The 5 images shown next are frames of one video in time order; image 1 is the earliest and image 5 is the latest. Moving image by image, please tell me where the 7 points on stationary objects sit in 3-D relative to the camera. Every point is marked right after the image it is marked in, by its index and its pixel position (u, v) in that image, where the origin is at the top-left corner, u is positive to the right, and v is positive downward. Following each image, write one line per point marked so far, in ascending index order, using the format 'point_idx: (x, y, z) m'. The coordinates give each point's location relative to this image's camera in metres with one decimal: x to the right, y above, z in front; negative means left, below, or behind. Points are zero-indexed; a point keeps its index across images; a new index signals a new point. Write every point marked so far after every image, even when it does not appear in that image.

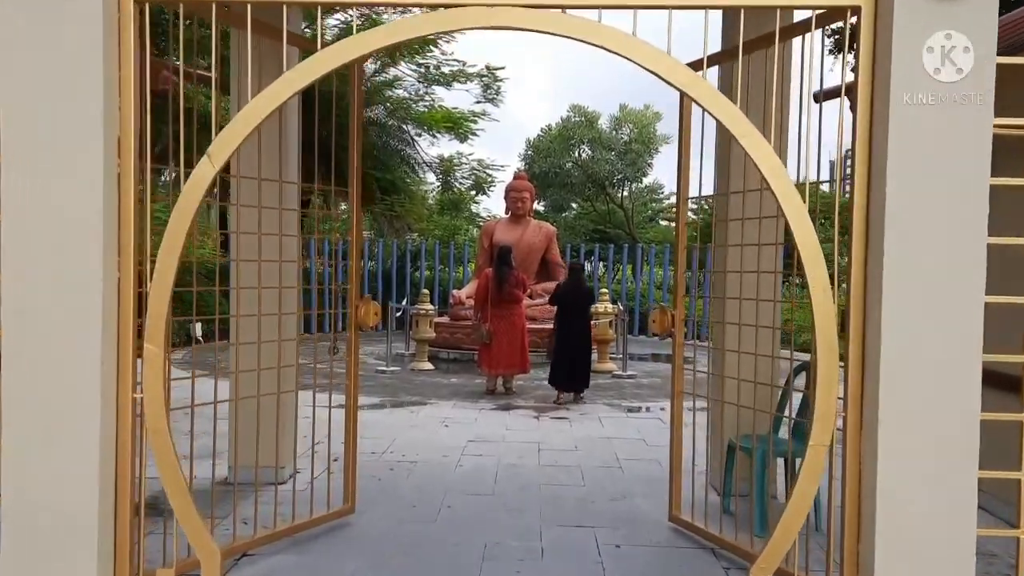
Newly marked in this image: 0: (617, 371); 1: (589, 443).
0: (+1.0, -0.8, +9.5) m
1: (+0.5, -0.9, +5.7) m
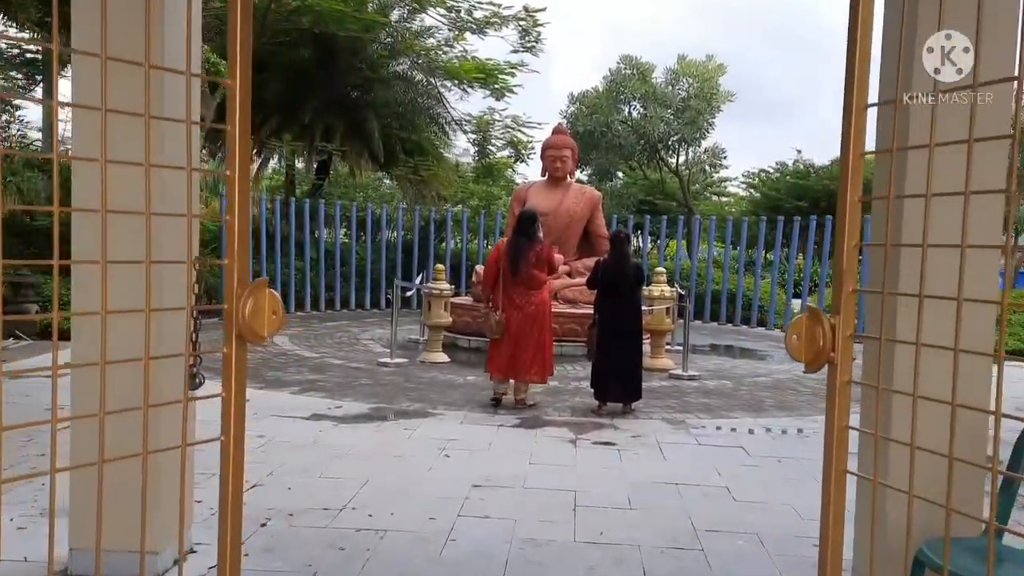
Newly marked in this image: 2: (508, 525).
0: (+1.3, -0.7, +7.6) m
1: (+0.5, -0.8, +3.9) m
2: (0.0, -0.8, +3.4) m
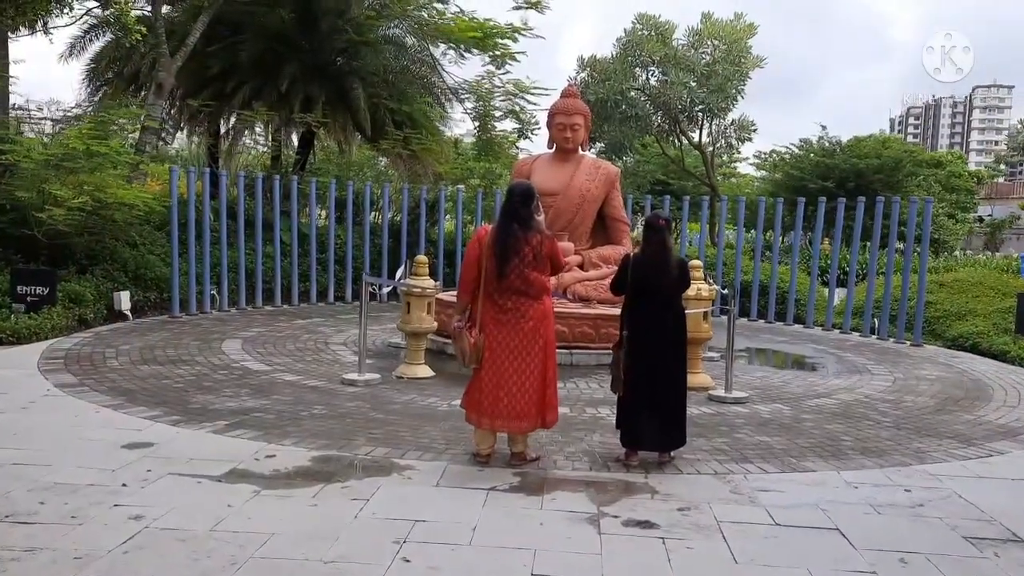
0: (+1.3, -0.6, +6.1) m
1: (+0.5, -0.9, +2.3) m
2: (0.0, -0.9, +1.9) m
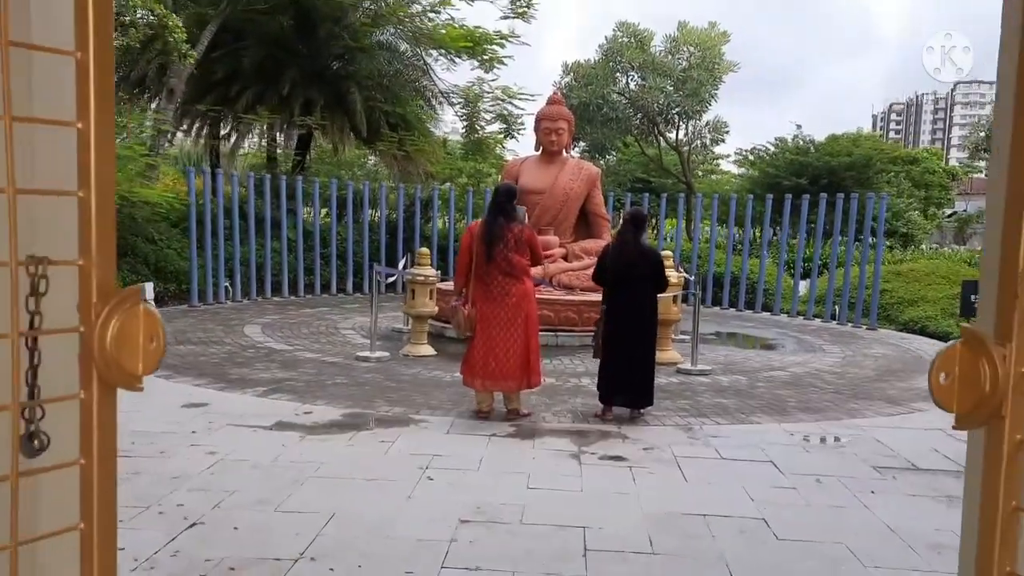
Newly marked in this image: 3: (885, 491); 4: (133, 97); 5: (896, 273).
0: (+1.2, -0.5, +6.9) m
1: (+0.5, -0.8, +3.2) m
2: (0.0, -0.8, +2.8) m
3: (+1.5, -0.8, +3.9) m
4: (-5.0, +2.5, +13.0) m
5: (+4.7, +0.2, +12.0) m
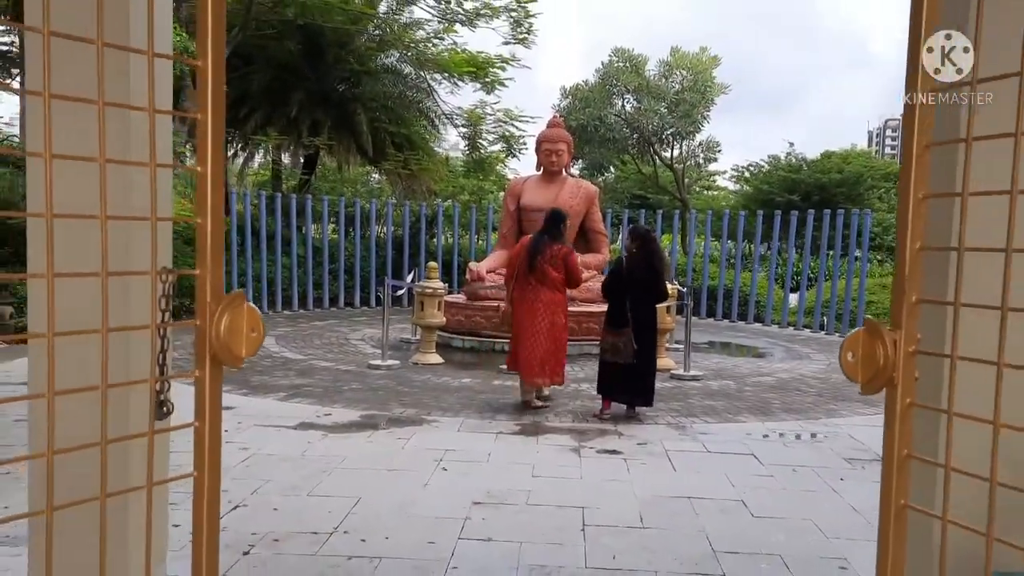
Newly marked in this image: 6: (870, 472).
0: (+1.2, -0.6, +7.4) m
1: (+0.6, -0.8, +3.6) m
2: (0.0, -0.9, +3.2) m
3: (+1.5, -0.9, +4.4) m
4: (-5.0, +2.3, +13.5) m
5: (+4.7, 0.0, +12.4) m
6: (+1.7, -0.9, +4.5) m
